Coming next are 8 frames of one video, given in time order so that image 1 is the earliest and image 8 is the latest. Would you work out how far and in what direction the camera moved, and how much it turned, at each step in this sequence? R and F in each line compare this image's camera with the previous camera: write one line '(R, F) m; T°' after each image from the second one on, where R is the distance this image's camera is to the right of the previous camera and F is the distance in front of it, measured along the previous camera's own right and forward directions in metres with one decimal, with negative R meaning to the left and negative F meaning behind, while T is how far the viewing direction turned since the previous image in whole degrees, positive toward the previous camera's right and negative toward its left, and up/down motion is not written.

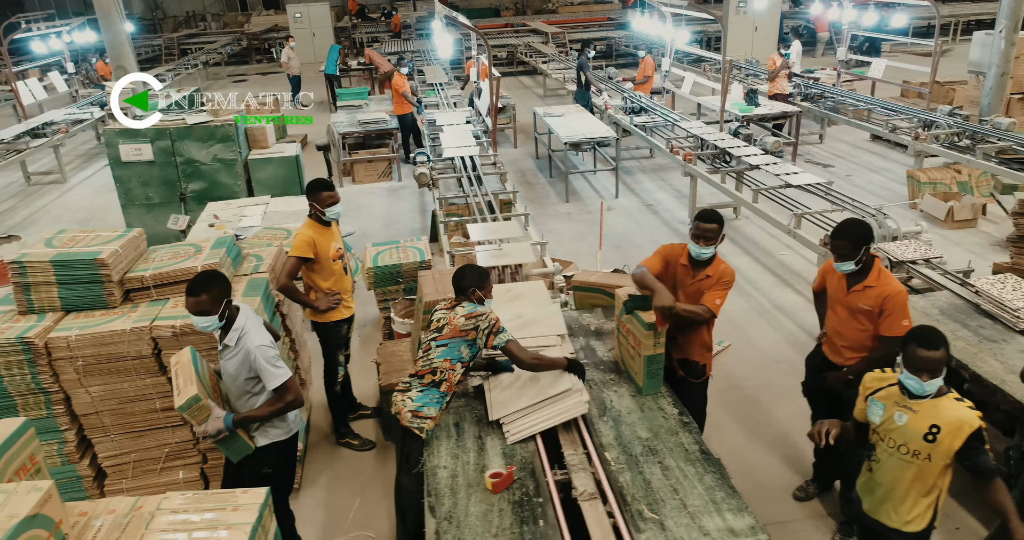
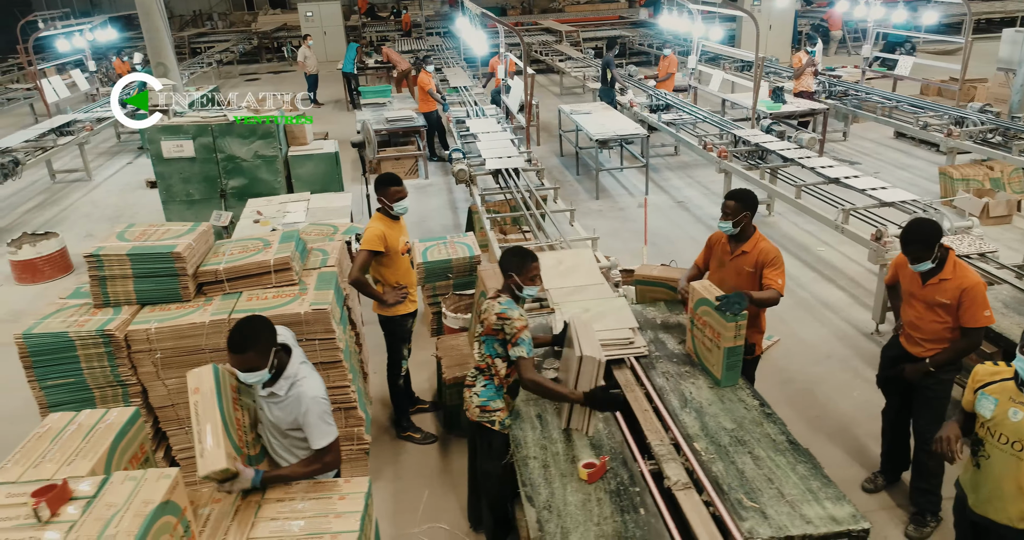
(-0.4, 0.0) m; 0°
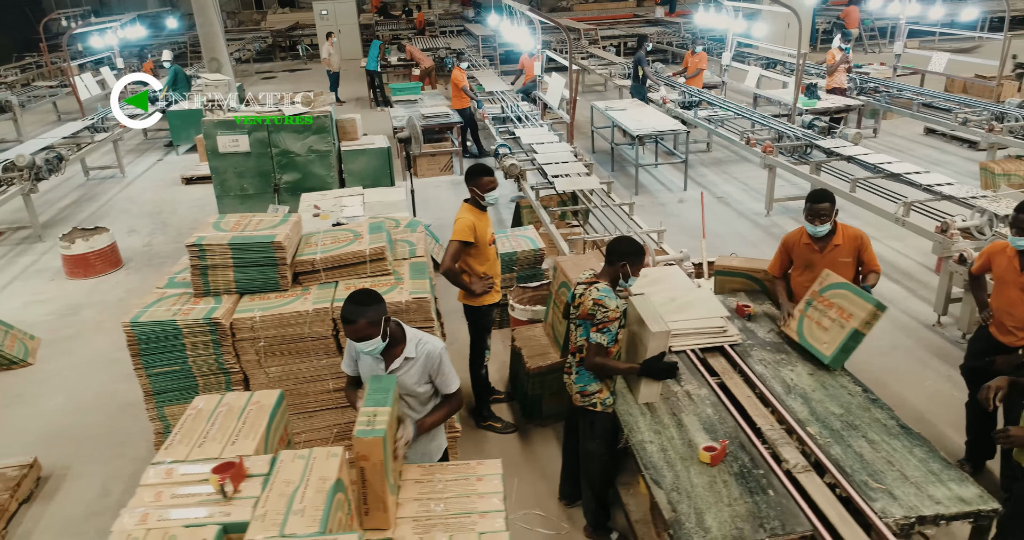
(-0.5, 0.0) m; 0°
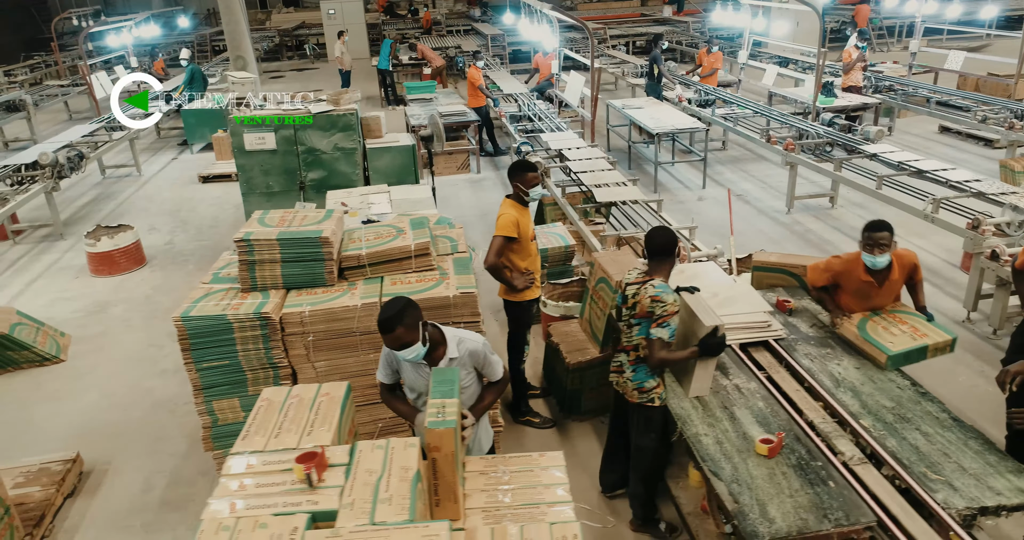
(-0.3, 0.0) m; 0°
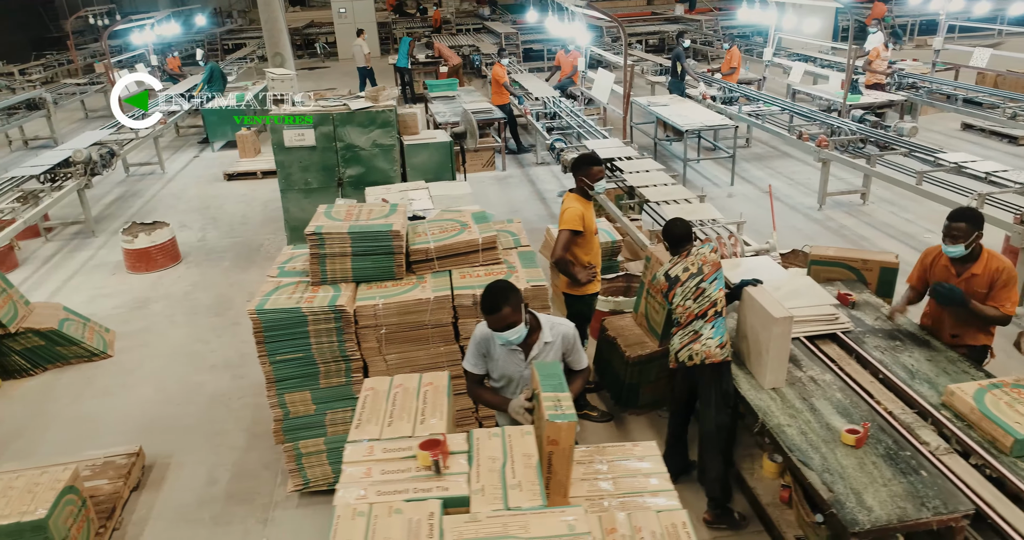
(-0.4, 0.0) m; 0°
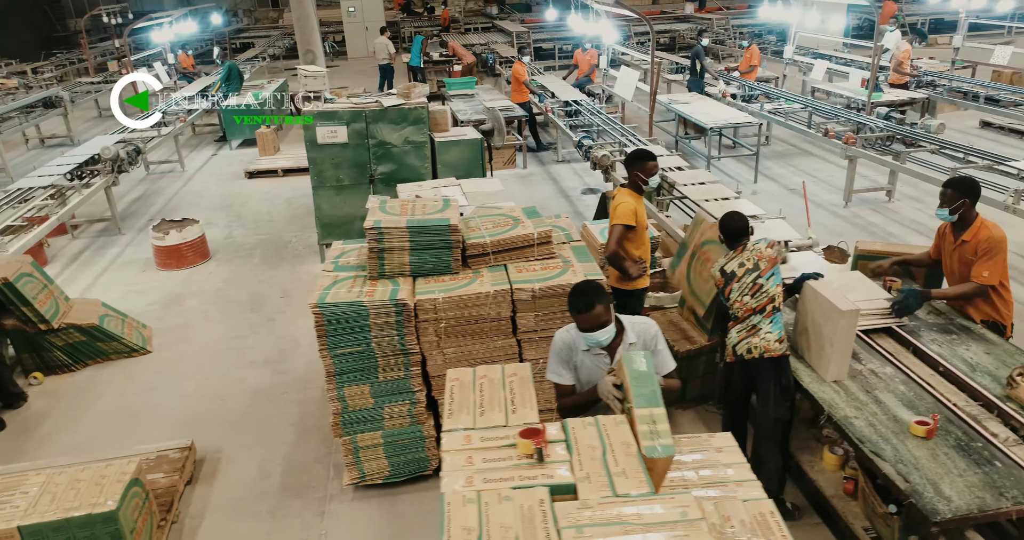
(-0.3, 0.0) m; 0°
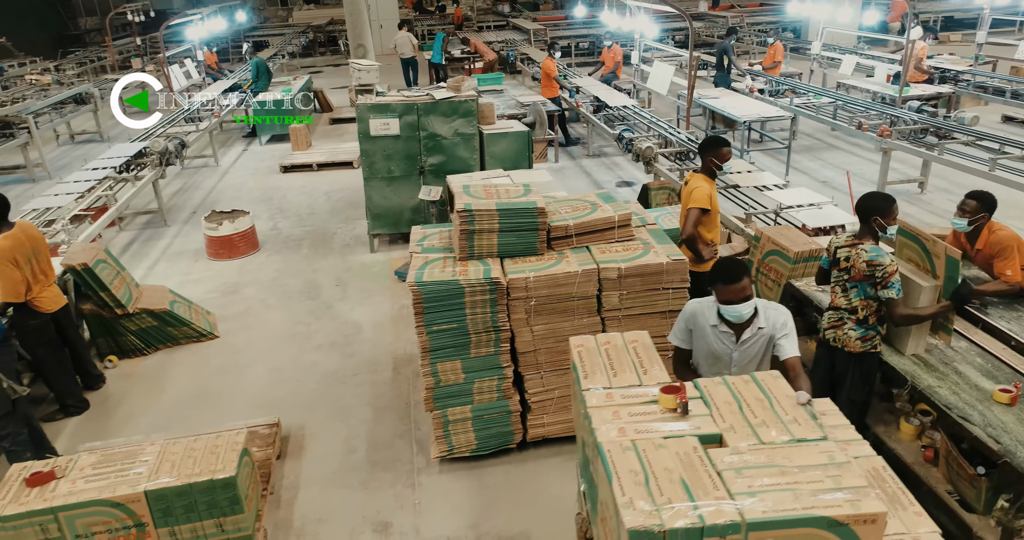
(-0.5, -0.2) m; 0°
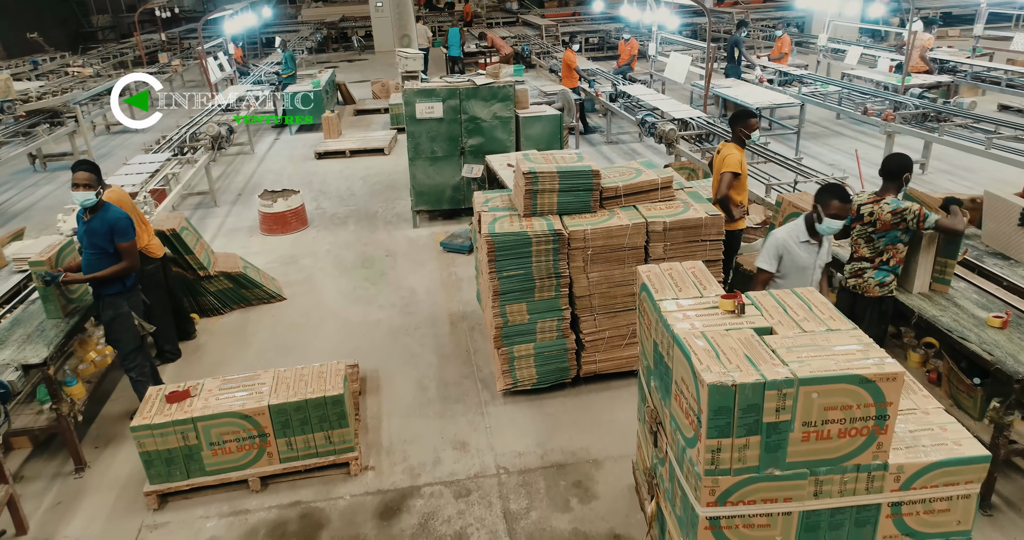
(-0.4, -0.6) m; 0°
